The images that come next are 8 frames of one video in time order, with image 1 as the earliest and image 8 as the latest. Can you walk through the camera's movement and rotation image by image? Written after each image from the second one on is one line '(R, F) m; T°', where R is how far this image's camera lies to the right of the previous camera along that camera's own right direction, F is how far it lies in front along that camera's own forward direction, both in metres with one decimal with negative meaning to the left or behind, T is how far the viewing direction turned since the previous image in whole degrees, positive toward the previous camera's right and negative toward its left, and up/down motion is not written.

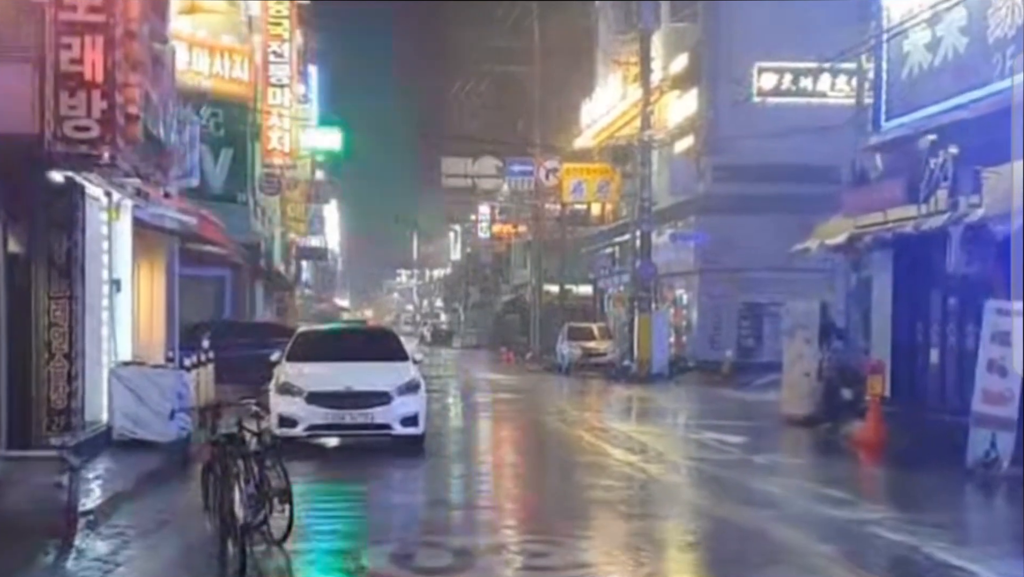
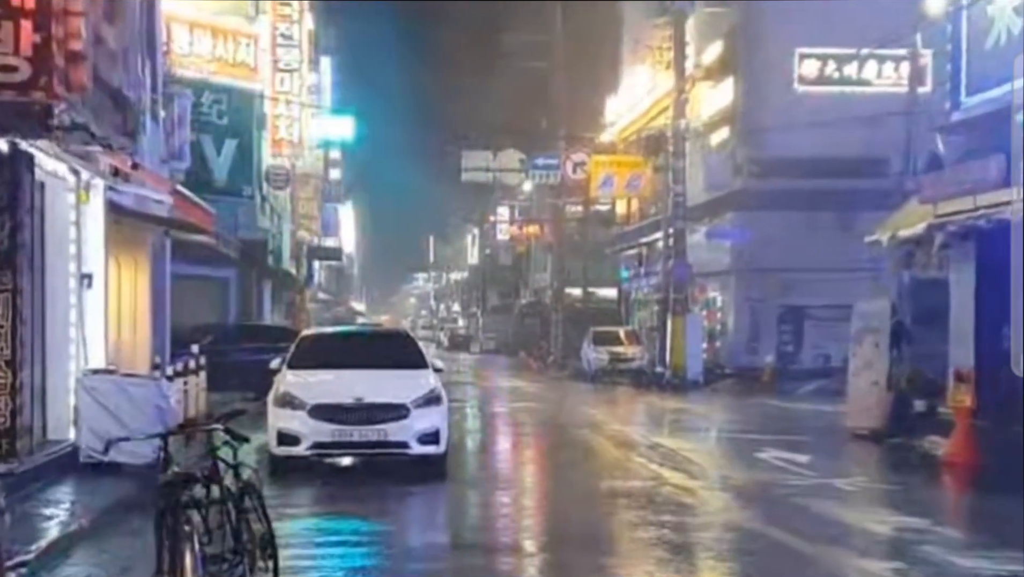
(-0.2, +2.6) m; -1°
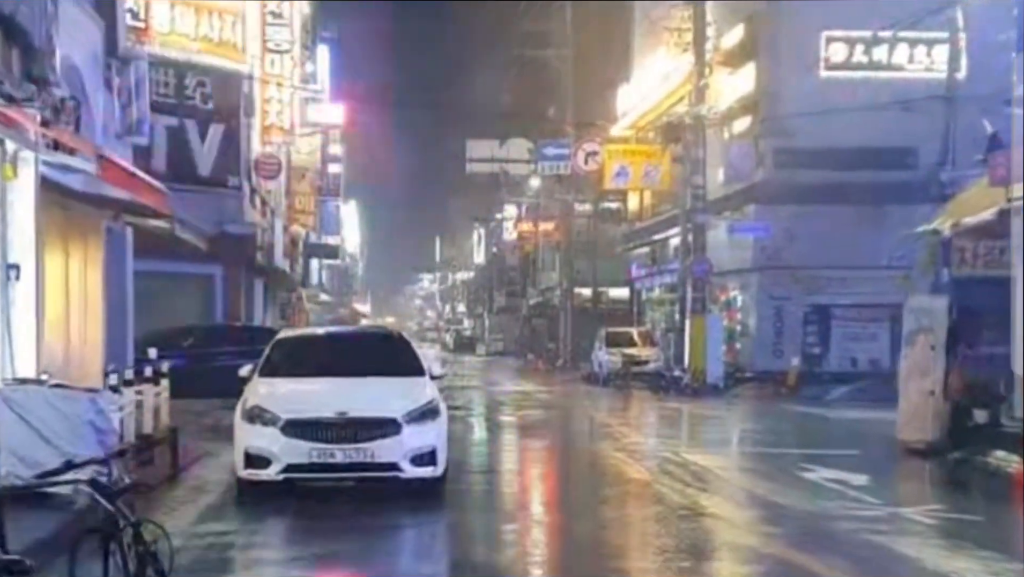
(0.0, +2.4) m; 0°
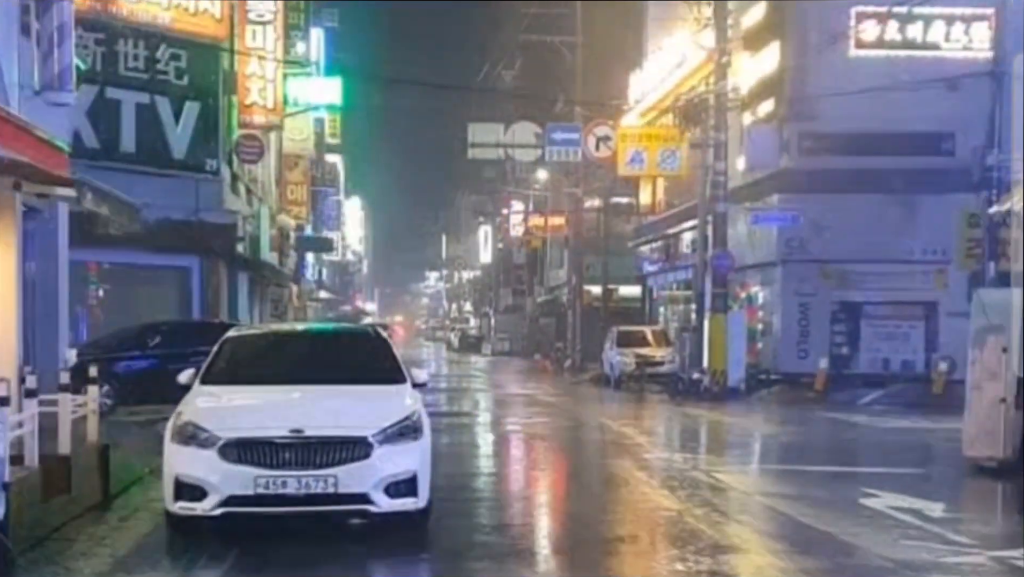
(+0.1, +2.7) m; 0°
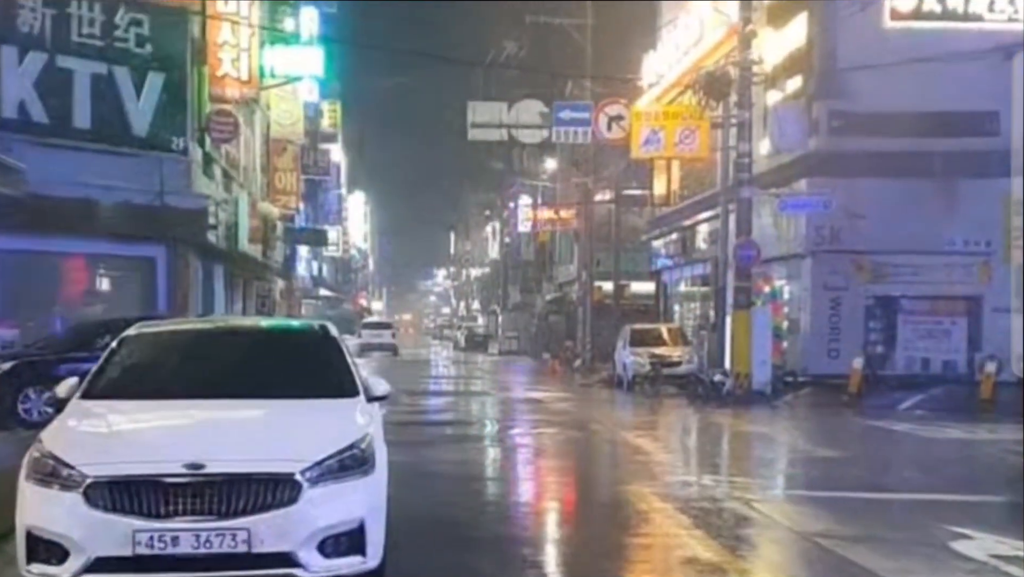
(+0.2, +2.9) m; 0°
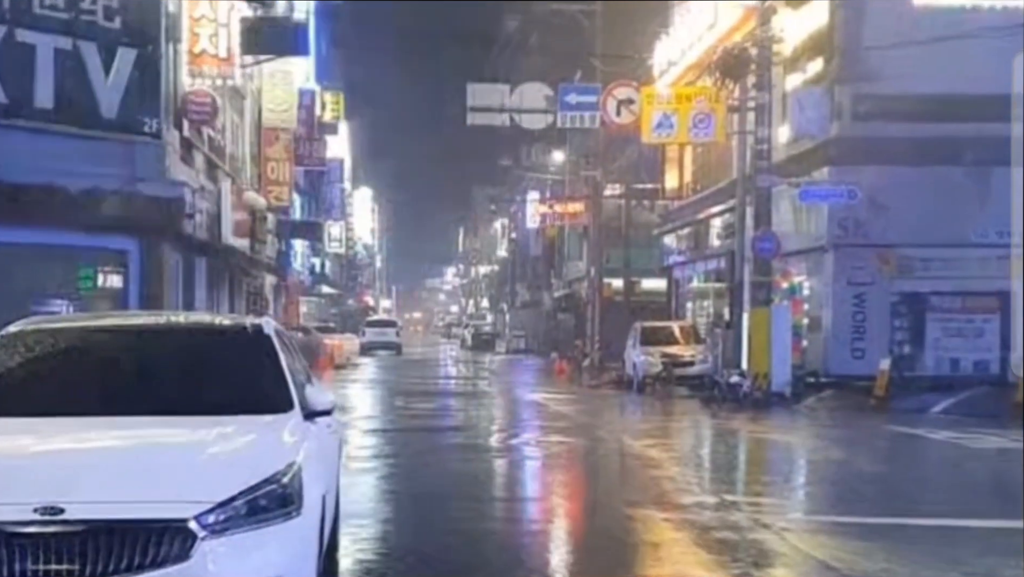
(+0.2, +1.9) m; 0°
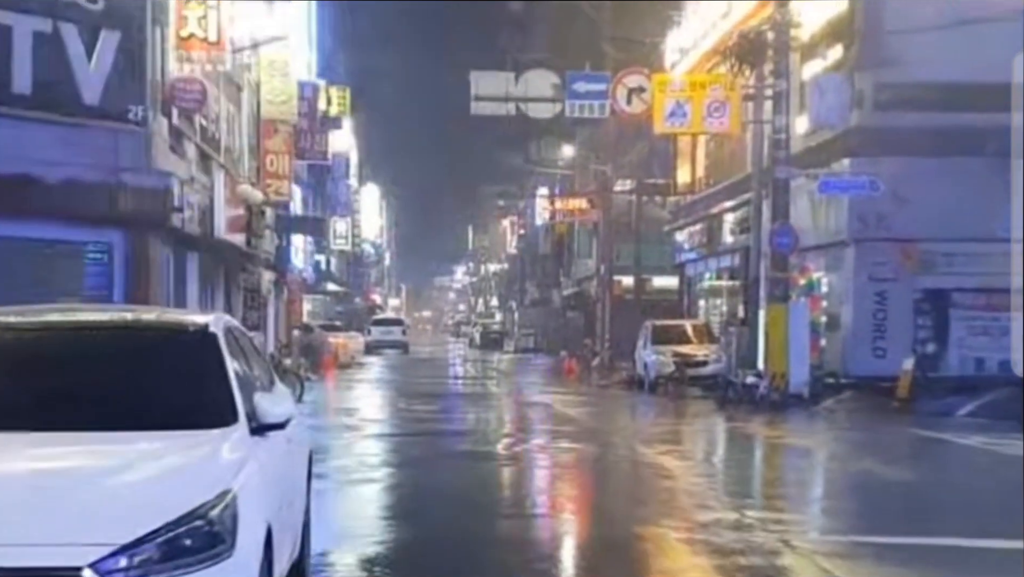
(+0.1, +1.2) m; 0°
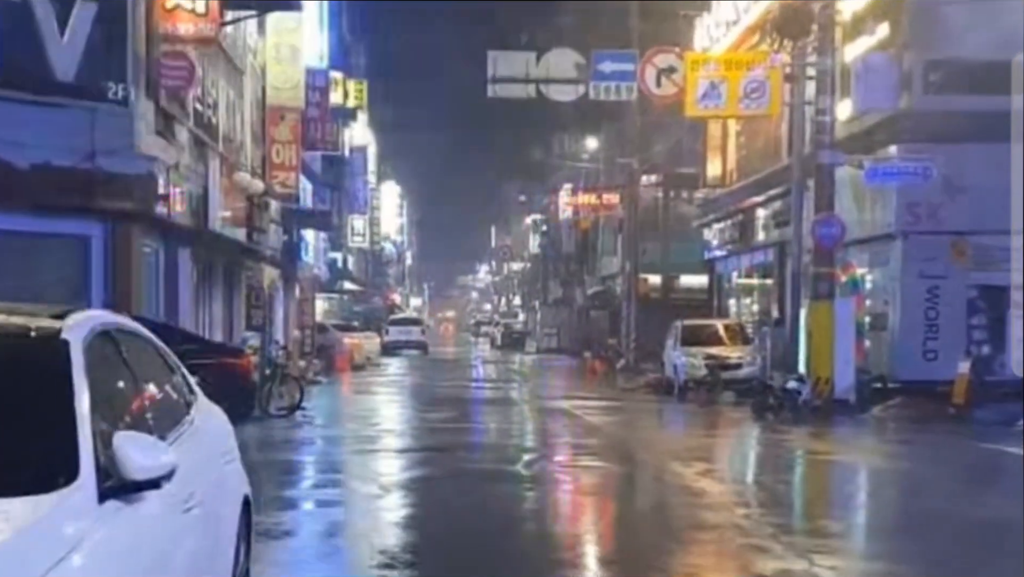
(+0.1, +2.1) m; -1°
